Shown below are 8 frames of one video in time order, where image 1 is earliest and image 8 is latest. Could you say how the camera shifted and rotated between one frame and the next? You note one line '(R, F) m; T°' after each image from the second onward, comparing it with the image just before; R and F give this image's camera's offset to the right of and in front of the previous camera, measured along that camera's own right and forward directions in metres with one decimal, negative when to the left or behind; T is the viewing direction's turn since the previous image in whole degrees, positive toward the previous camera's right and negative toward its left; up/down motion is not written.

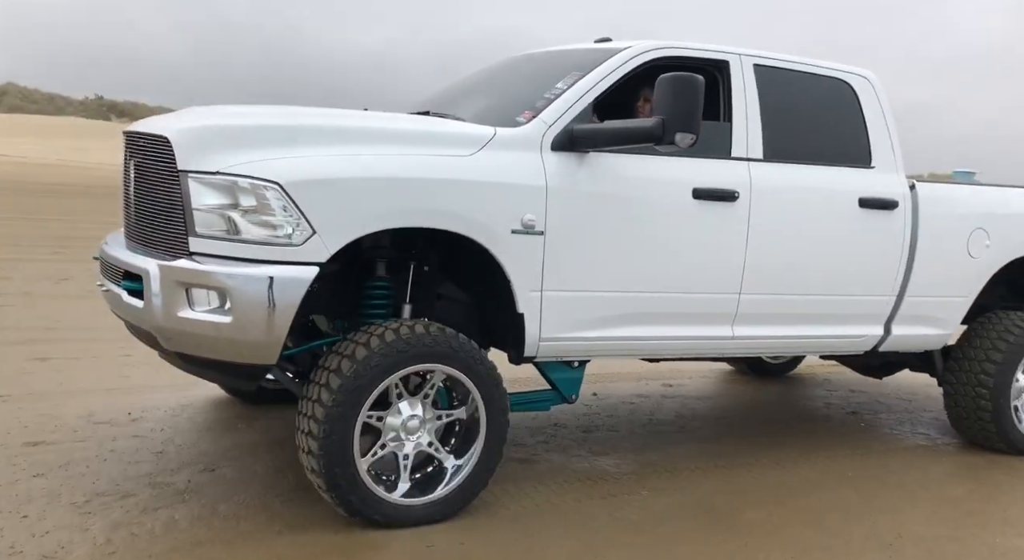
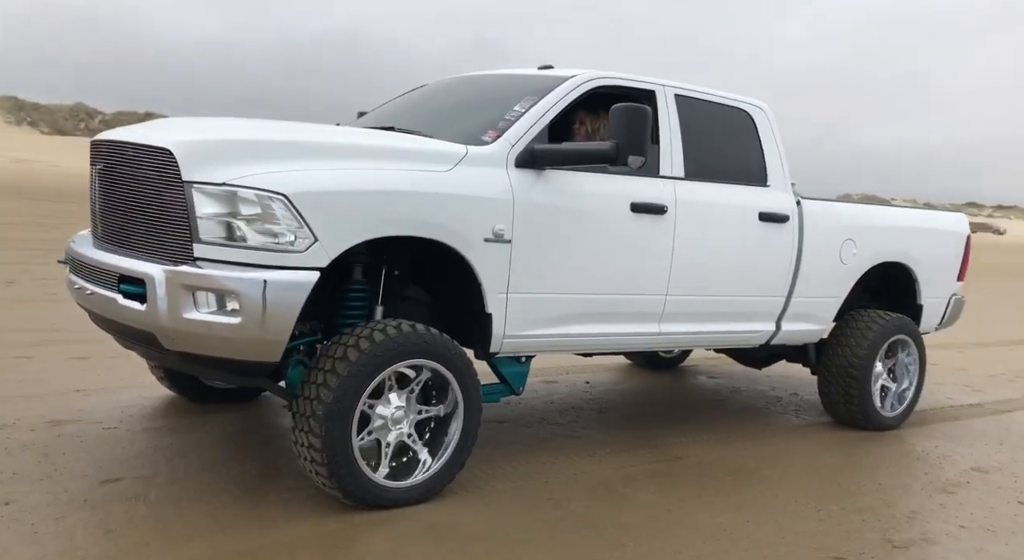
(-0.6, -0.4) m; +10°
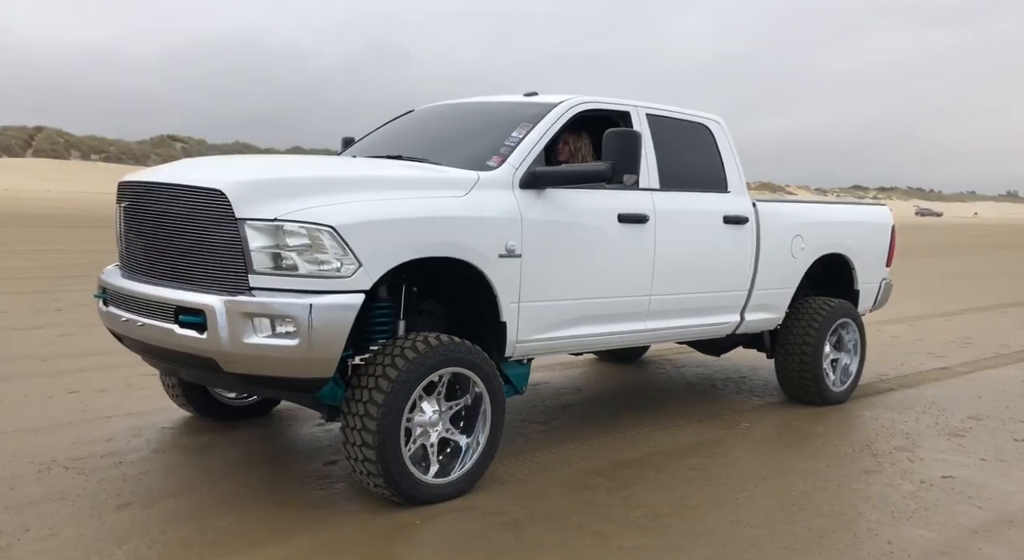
(-0.5, -0.4) m; +6°
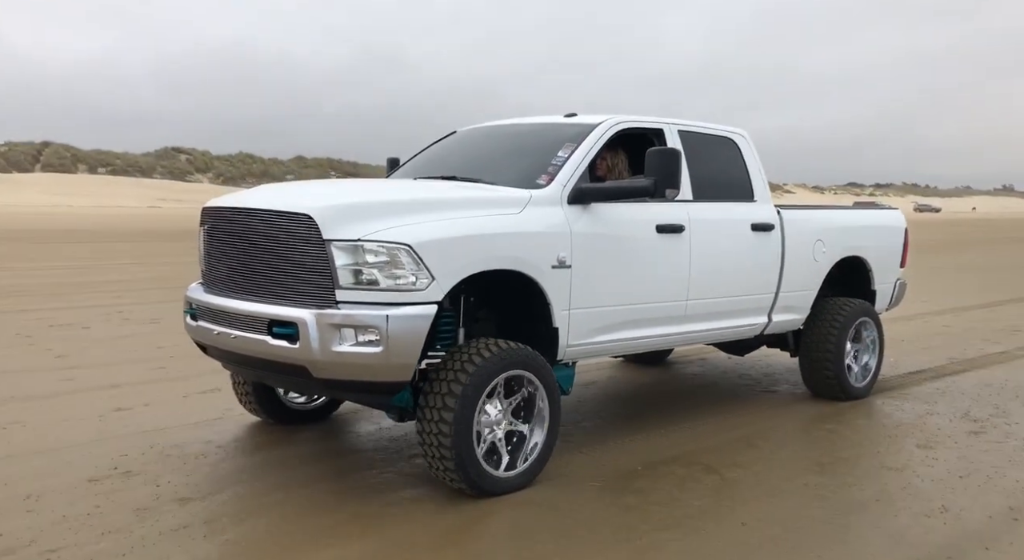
(-0.3, -0.4) m; 0°
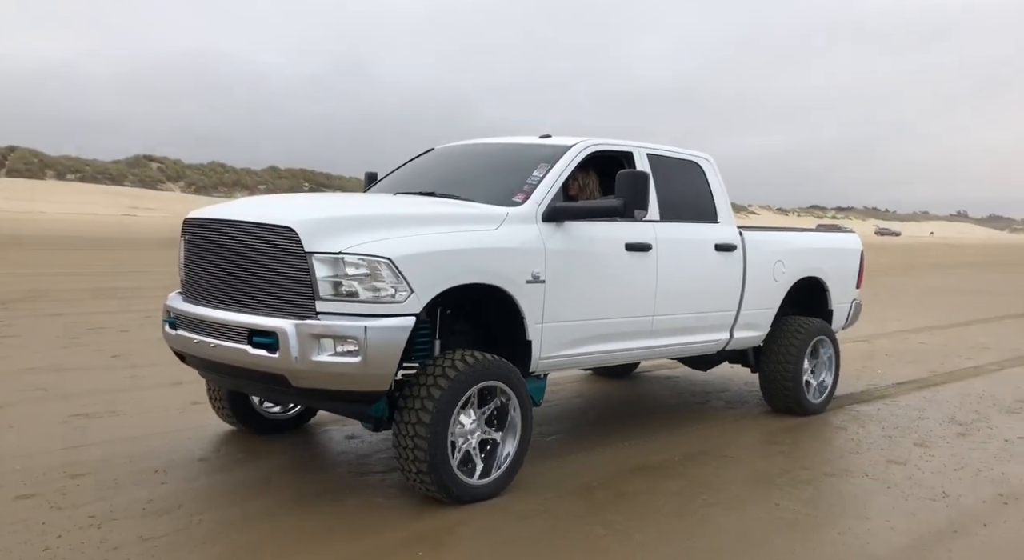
(-0.1, -0.2) m; +2°
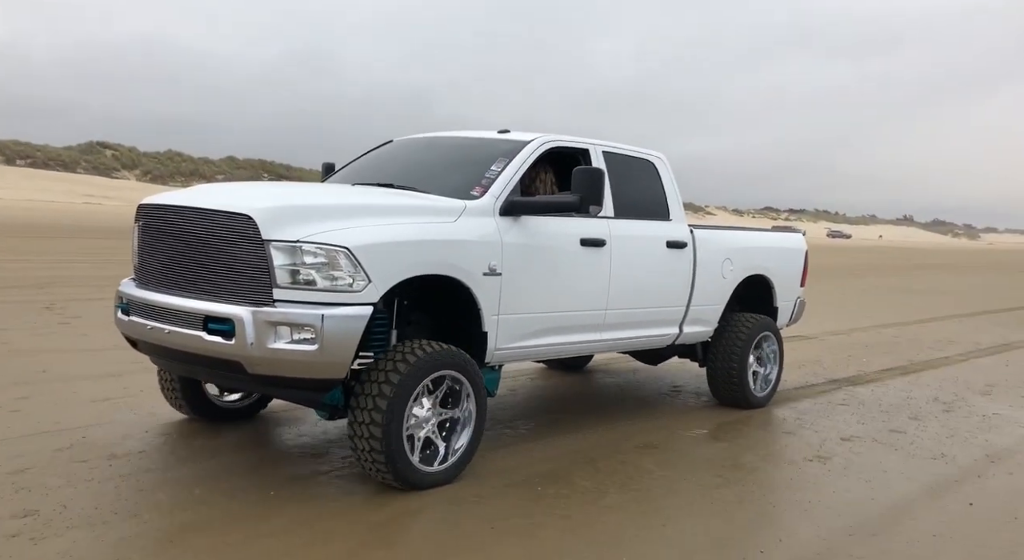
(0.0, -0.1) m; +3°
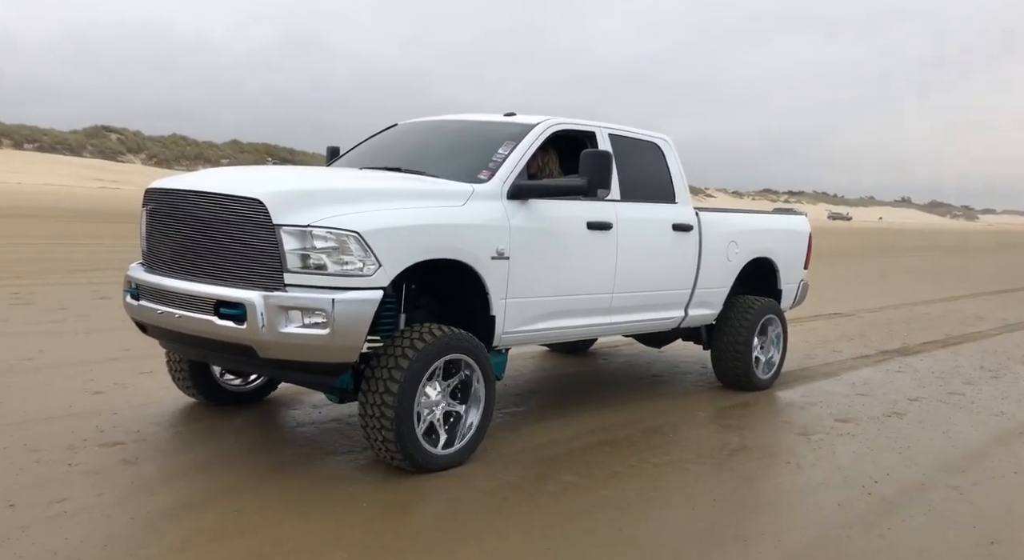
(-0.1, 0.0) m; 0°
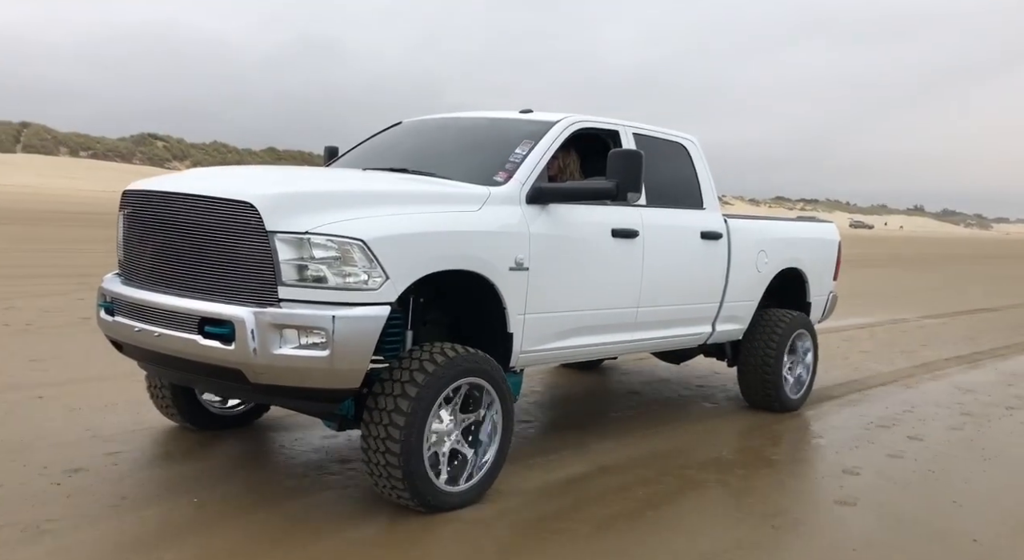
(-0.1, +0.5) m; 0°
